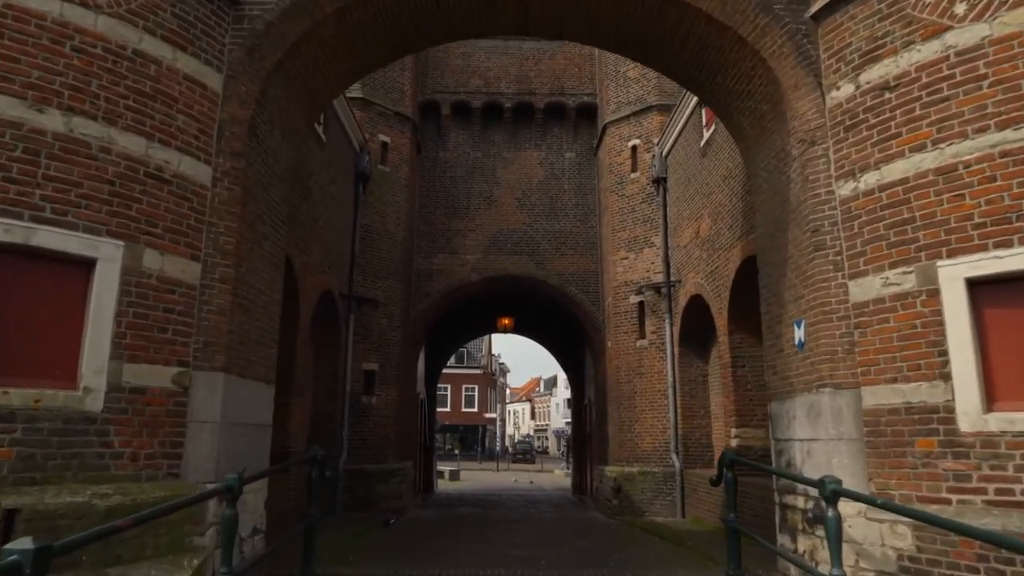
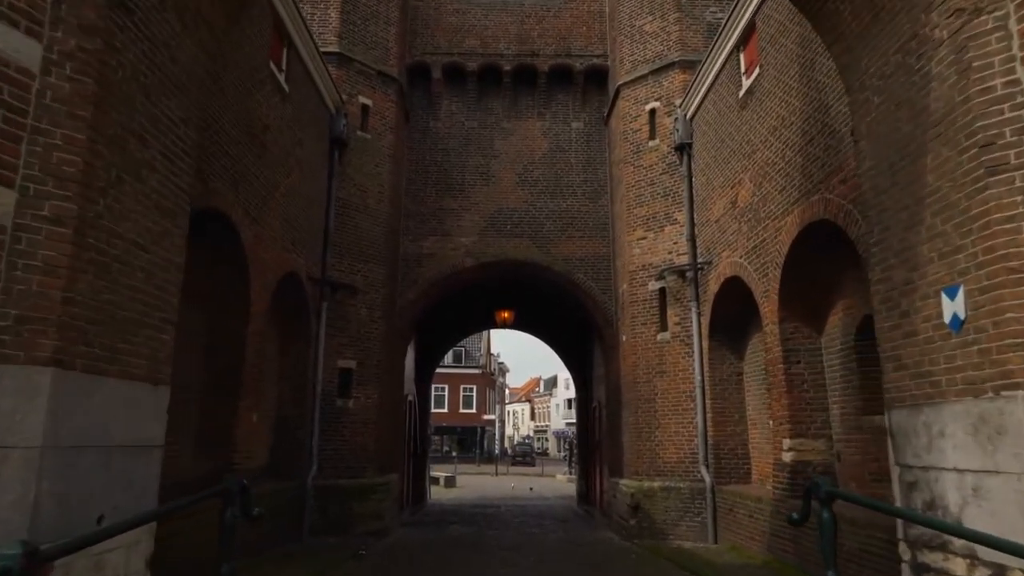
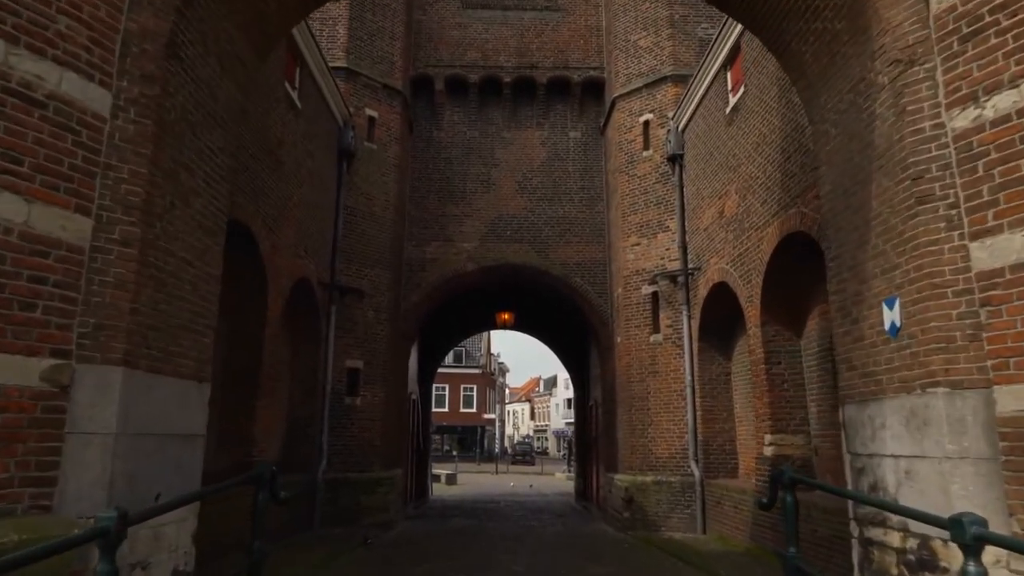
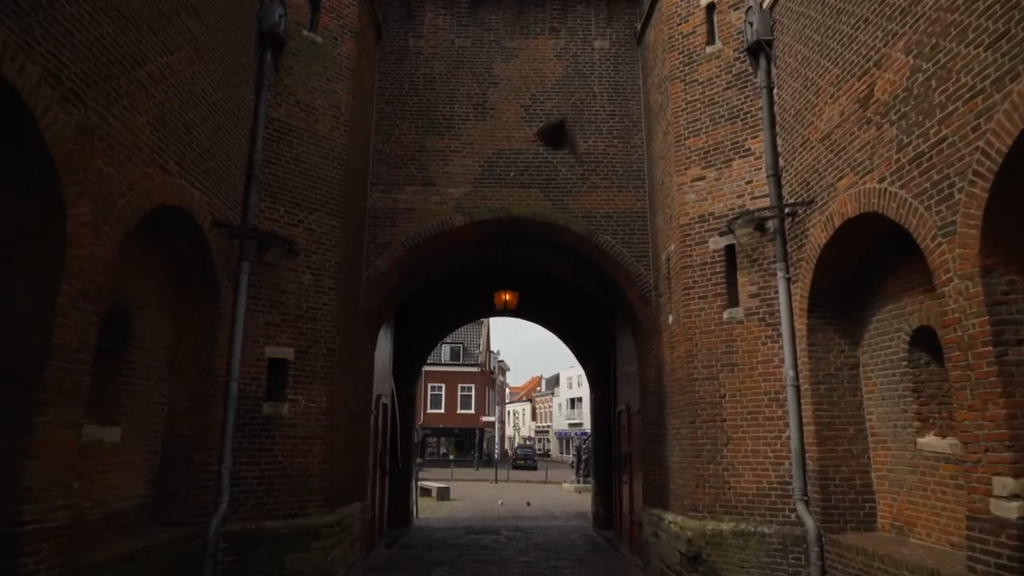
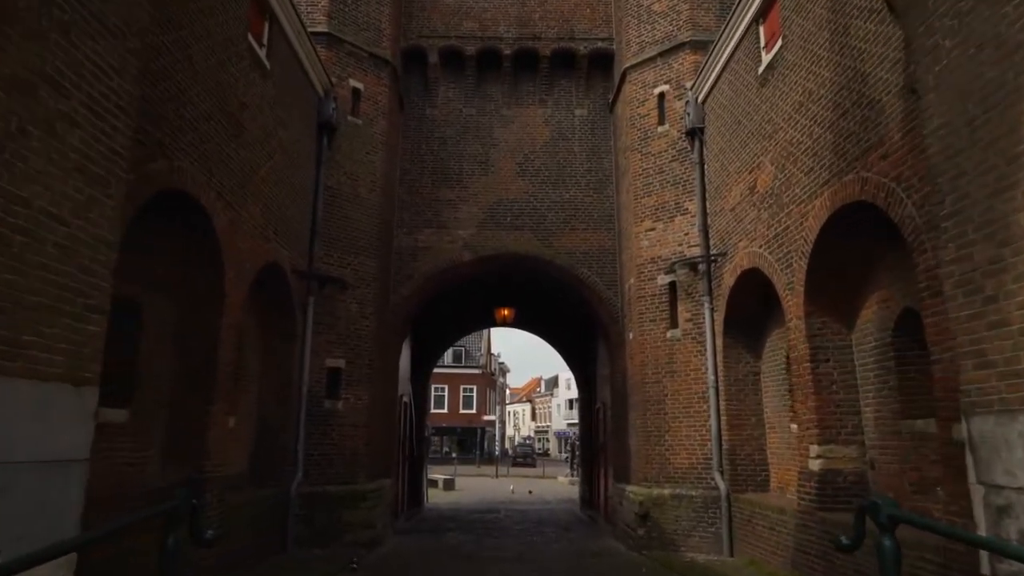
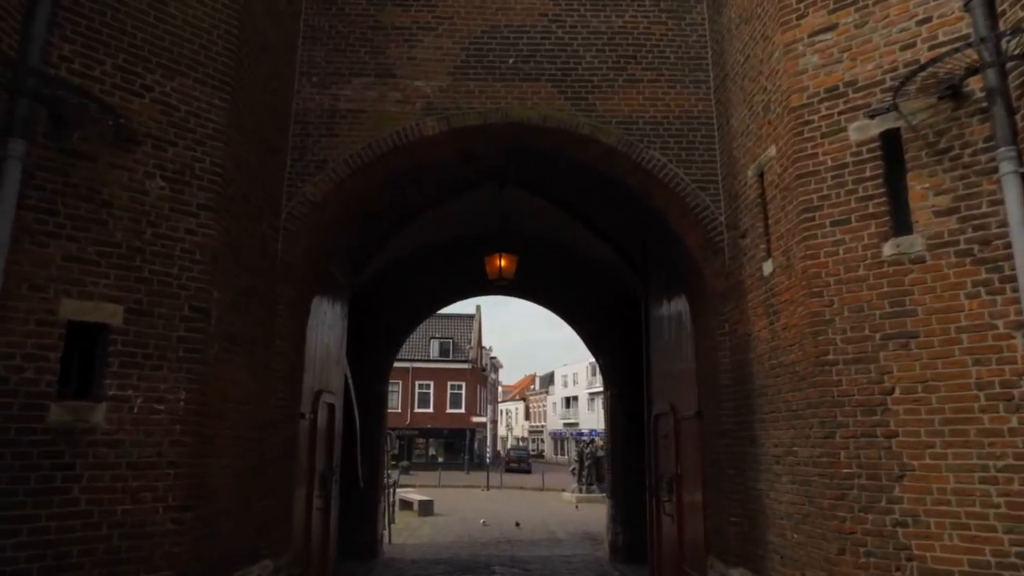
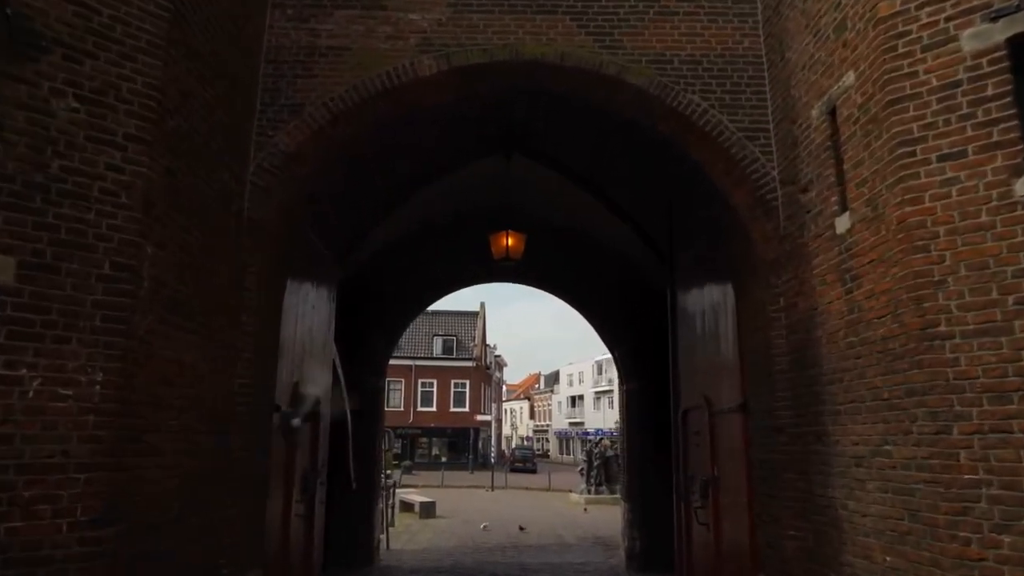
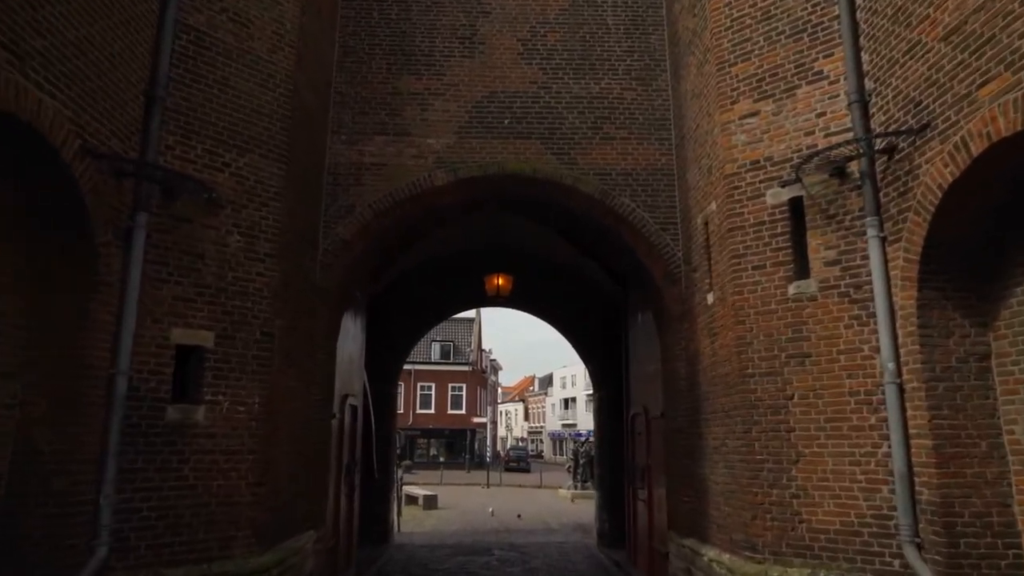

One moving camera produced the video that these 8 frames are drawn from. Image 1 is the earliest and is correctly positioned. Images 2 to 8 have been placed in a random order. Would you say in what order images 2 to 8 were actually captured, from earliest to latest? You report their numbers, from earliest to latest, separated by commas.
3, 2, 5, 4, 8, 6, 7
